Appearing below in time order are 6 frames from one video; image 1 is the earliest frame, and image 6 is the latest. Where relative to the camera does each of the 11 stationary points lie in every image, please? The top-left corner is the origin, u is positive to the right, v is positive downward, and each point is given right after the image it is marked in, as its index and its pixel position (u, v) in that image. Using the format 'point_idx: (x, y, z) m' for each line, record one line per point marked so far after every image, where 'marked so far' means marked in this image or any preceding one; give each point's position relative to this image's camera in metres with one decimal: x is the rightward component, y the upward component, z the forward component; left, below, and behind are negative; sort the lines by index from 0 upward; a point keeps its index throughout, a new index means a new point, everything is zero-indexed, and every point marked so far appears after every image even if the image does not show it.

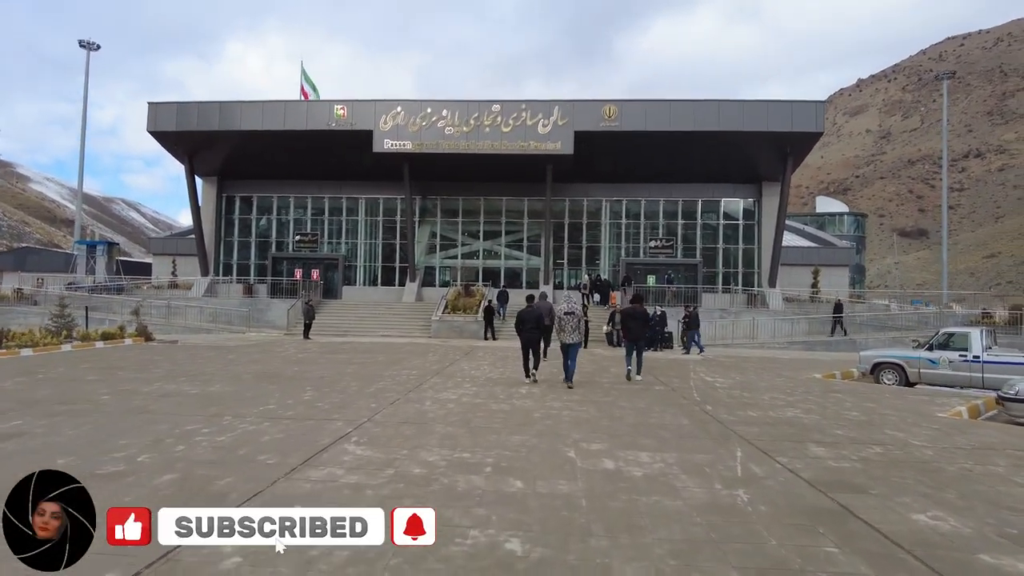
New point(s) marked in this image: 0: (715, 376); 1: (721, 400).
0: (+3.8, -1.7, +12.1) m
1: (+2.9, -1.6, +9.0) m
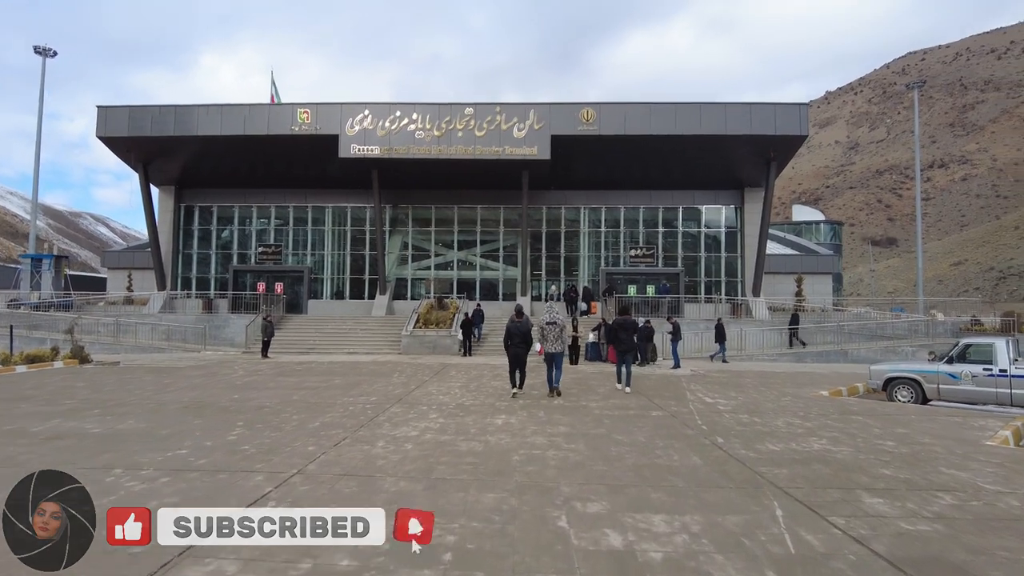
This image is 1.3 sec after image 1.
0: (+3.4, -1.8, +10.8) m
1: (+2.6, -1.7, +7.7) m
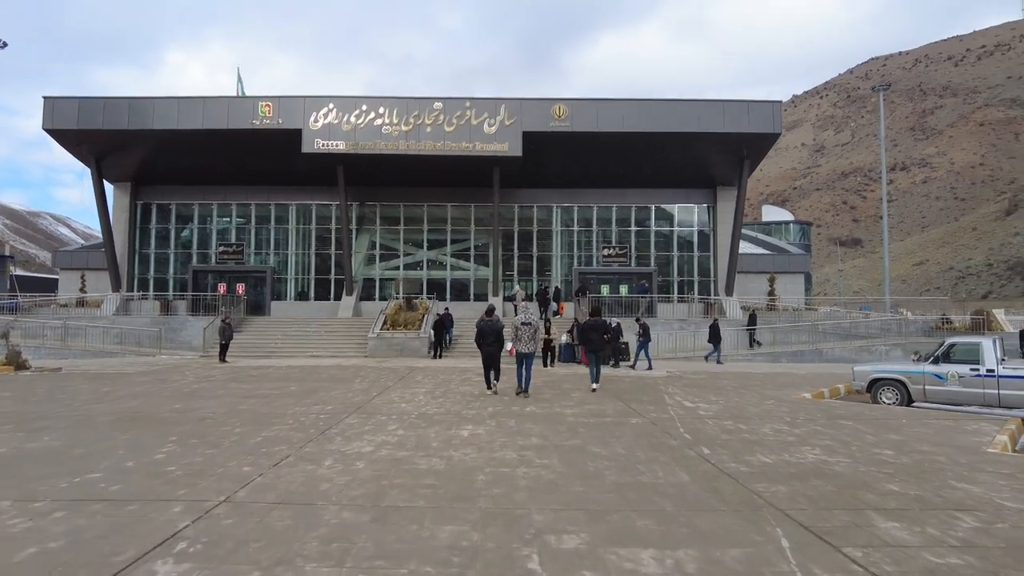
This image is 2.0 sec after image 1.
0: (+2.9, -1.8, +10.2) m
1: (+2.3, -1.7, +7.1) m
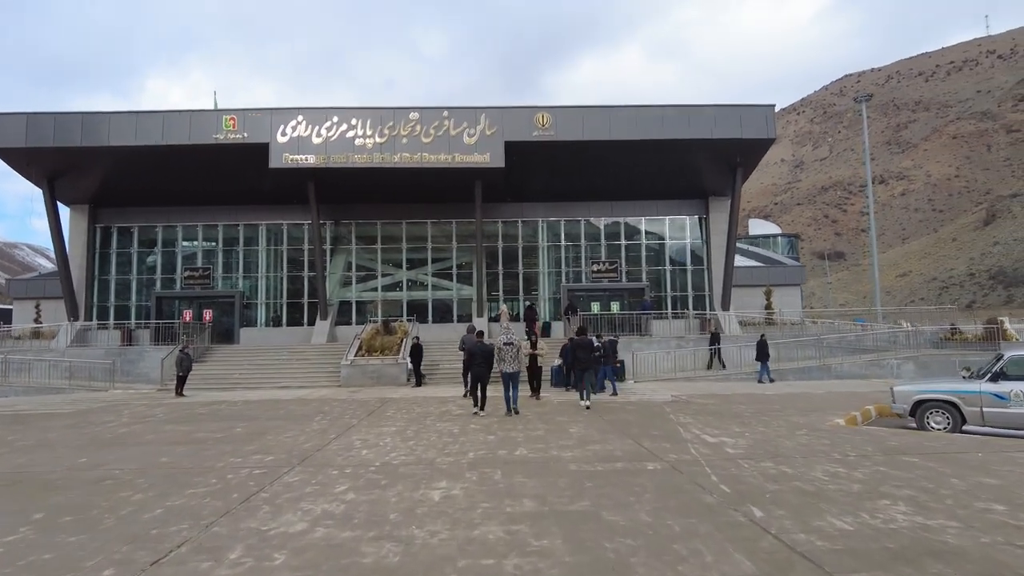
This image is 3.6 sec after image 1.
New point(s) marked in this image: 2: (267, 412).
0: (+2.7, -2.0, +8.6) m
1: (+2.1, -1.7, +5.5) m
2: (-4.6, -2.3, +11.8) m
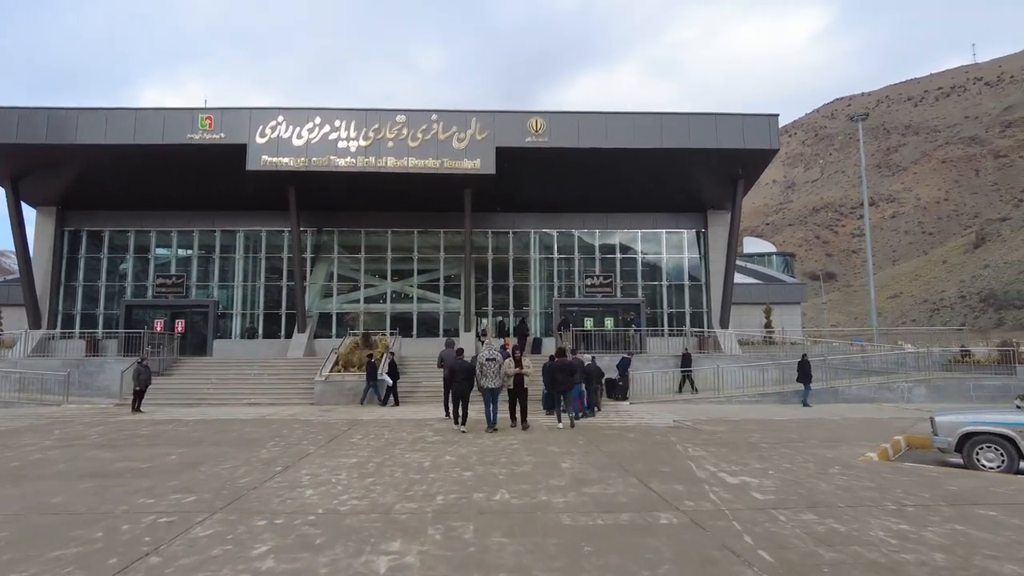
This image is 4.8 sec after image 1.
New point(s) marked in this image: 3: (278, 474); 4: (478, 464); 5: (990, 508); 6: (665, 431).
0: (+2.5, -2.1, +7.2) m
1: (+2.0, -1.8, +4.1) m
2: (-4.8, -2.4, +10.4) m
3: (-2.6, -2.0, +7.1) m
4: (-0.4, -2.1, +7.5) m
5: (+4.1, -1.9, +5.5) m
6: (+2.7, -2.5, +11.1) m
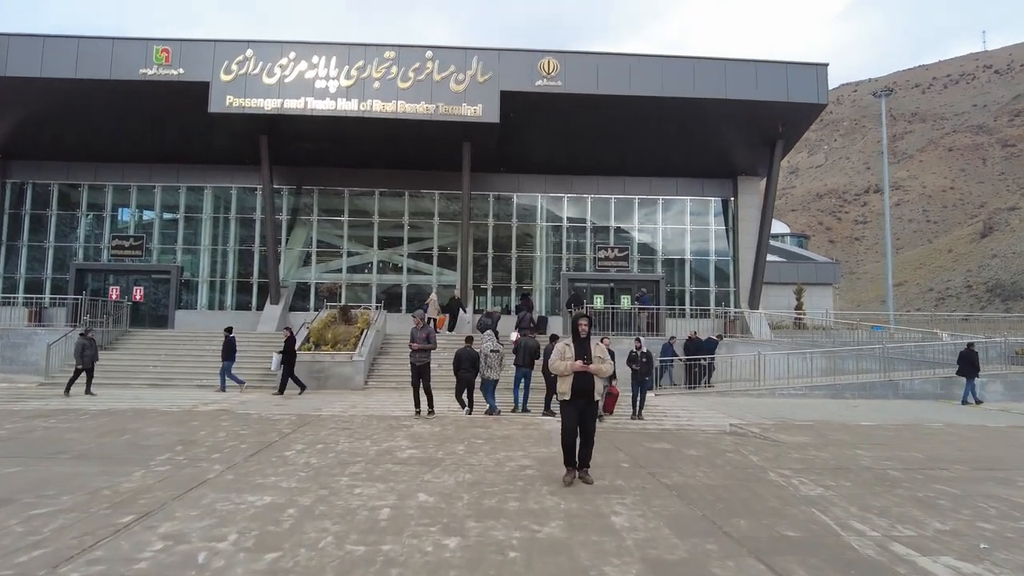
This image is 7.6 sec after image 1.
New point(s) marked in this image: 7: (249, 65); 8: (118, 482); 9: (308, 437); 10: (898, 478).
0: (+2.6, -1.6, +4.1) m
1: (+2.1, -1.4, +1.0) m
2: (-4.7, -1.7, +7.2) m
3: (-2.5, -1.5, +4.0) m
4: (-0.3, -1.6, +4.4) m
5: (+4.3, -1.6, +2.4) m
6: (+2.8, -2.0, +8.0) m
7: (-8.2, +6.9, +19.8) m
8: (-3.3, -1.6, +5.3) m
9: (-2.4, -1.7, +7.5) m
10: (+3.7, -1.8, +6.1) m
